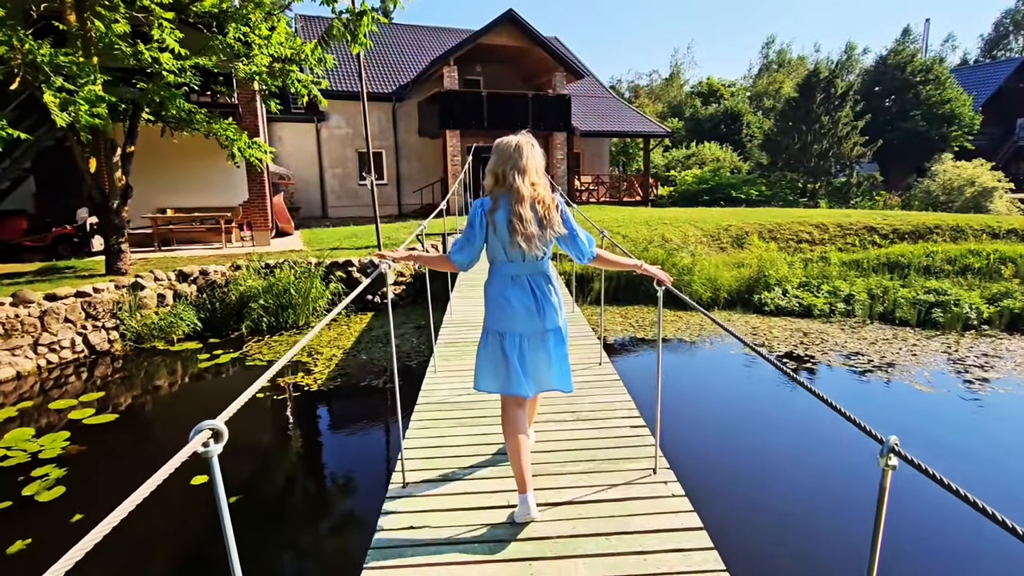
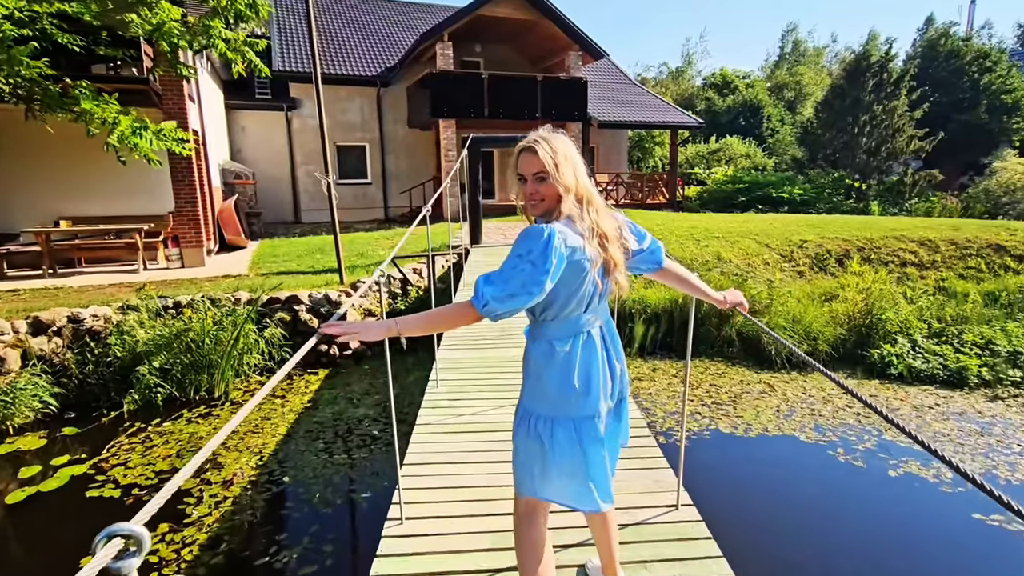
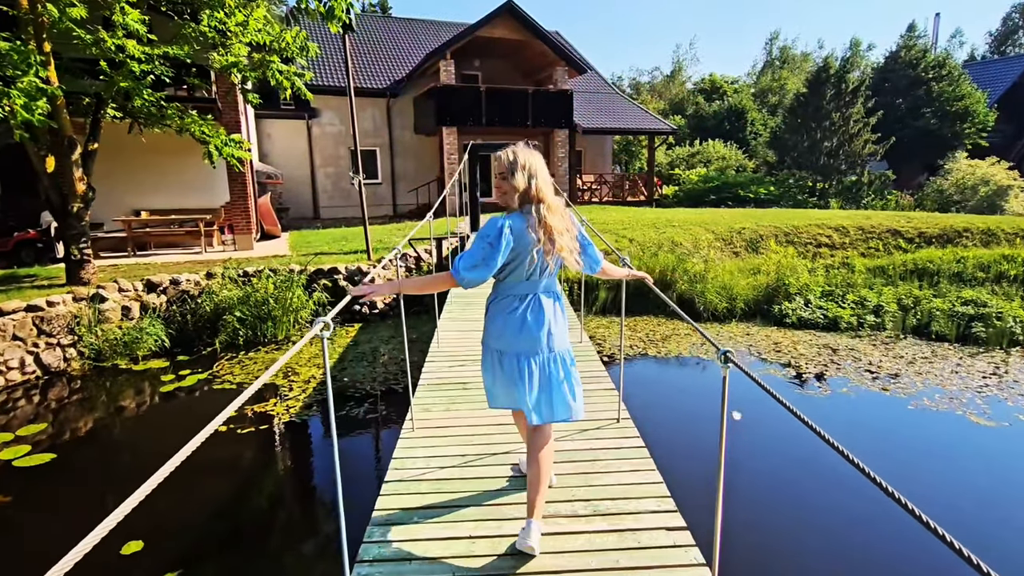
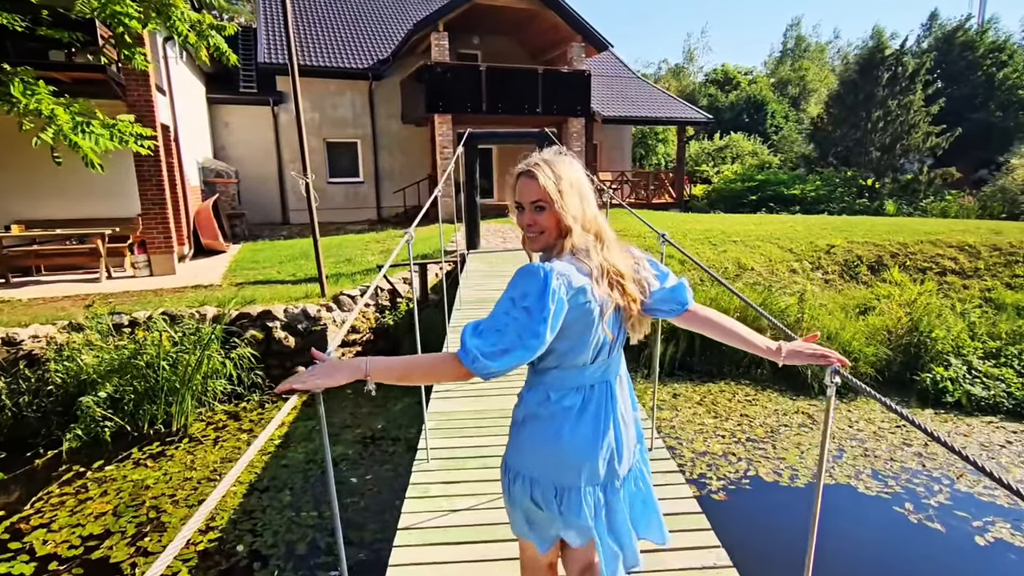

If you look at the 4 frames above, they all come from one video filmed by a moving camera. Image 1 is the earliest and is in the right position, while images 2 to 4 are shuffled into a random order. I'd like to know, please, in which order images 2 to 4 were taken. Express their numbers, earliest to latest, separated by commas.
3, 2, 4
